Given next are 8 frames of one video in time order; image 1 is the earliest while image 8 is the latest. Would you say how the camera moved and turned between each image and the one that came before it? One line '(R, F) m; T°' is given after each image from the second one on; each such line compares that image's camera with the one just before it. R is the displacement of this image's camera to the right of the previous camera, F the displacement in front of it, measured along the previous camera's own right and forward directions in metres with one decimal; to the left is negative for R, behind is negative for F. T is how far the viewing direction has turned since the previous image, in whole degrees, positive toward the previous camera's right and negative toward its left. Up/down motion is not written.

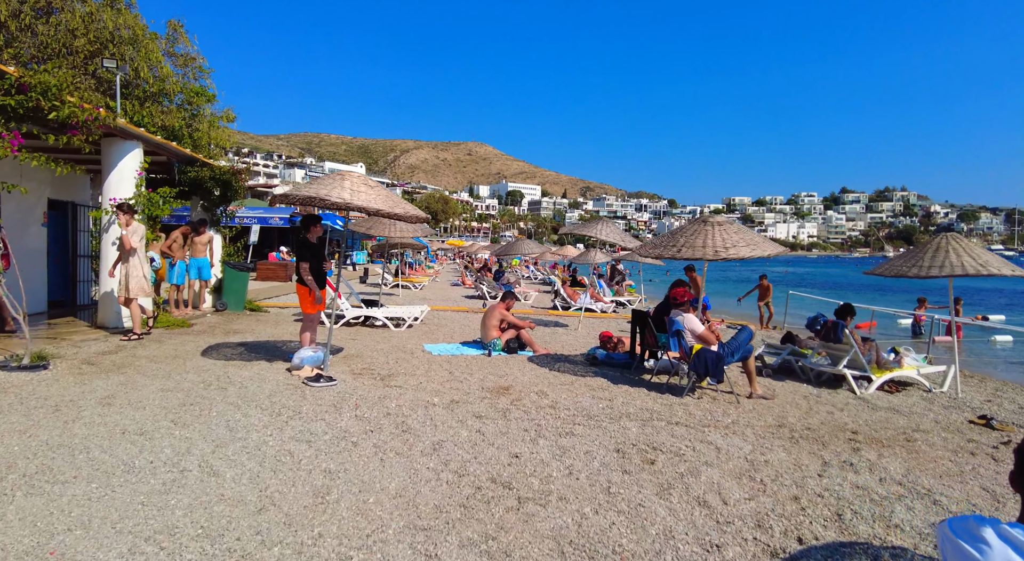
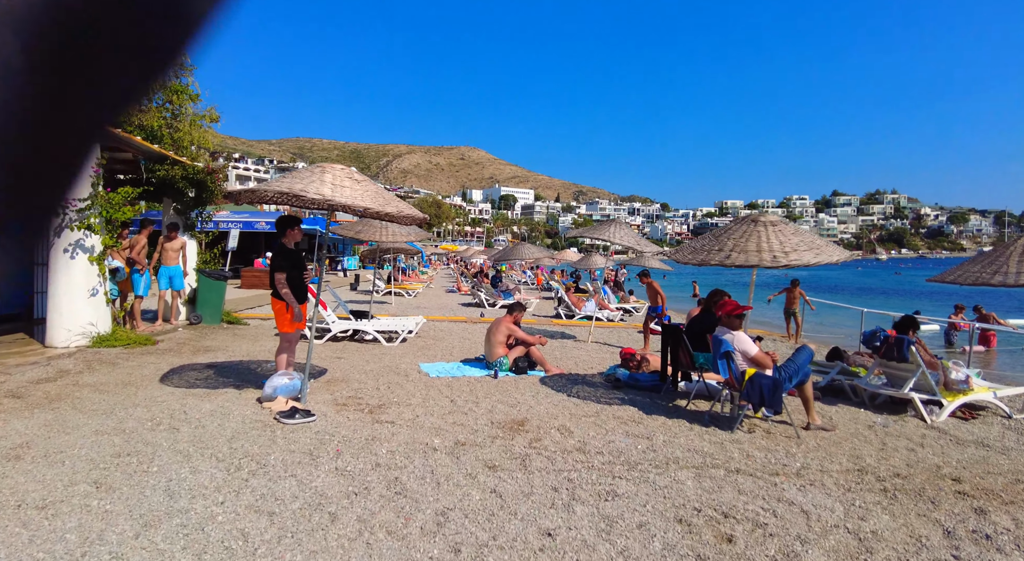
(-0.2, +0.9) m; +1°
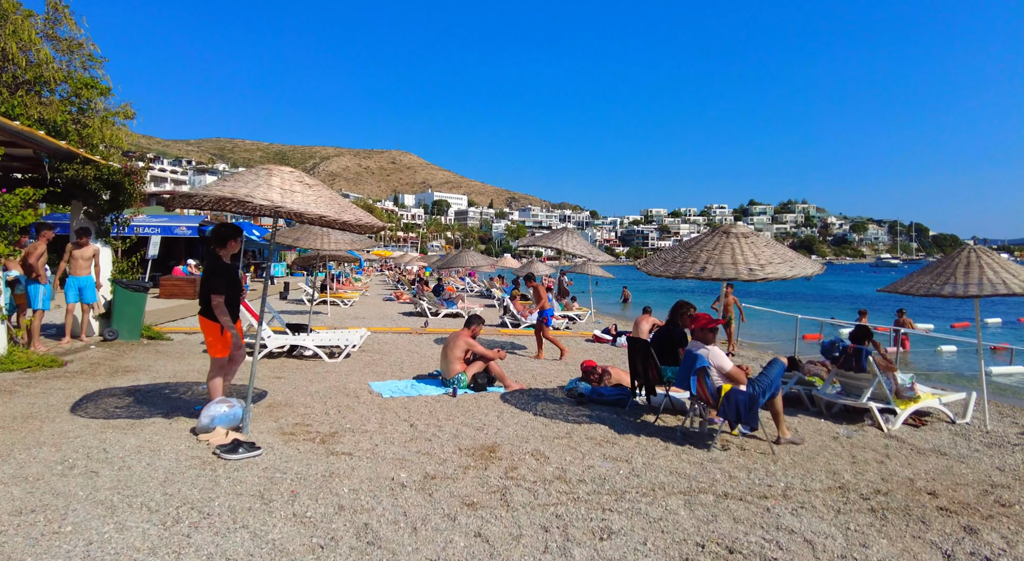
(-0.3, +0.3) m; +7°
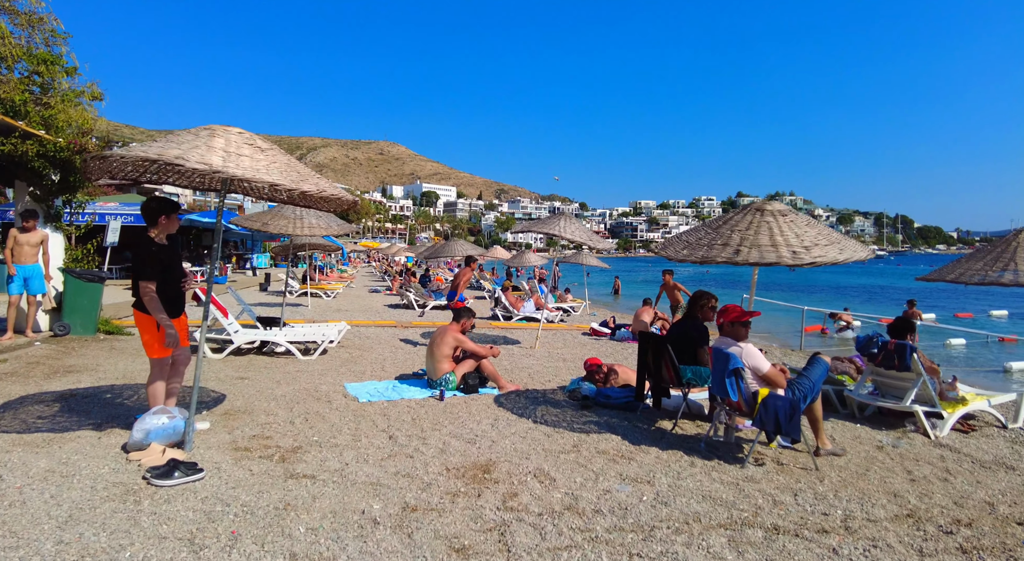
(-0.1, +0.8) m; +1°
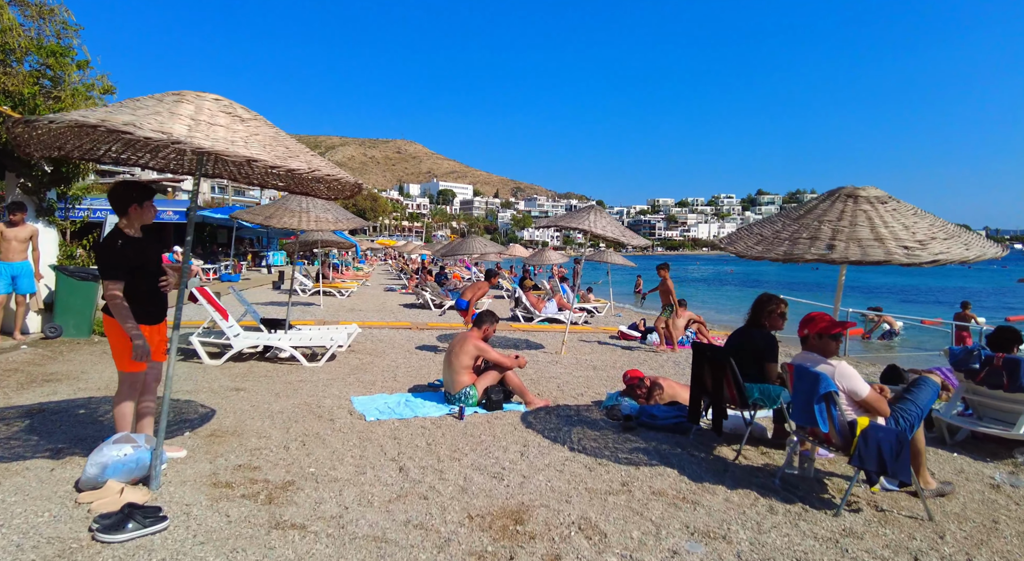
(-0.1, +0.7) m; -2°
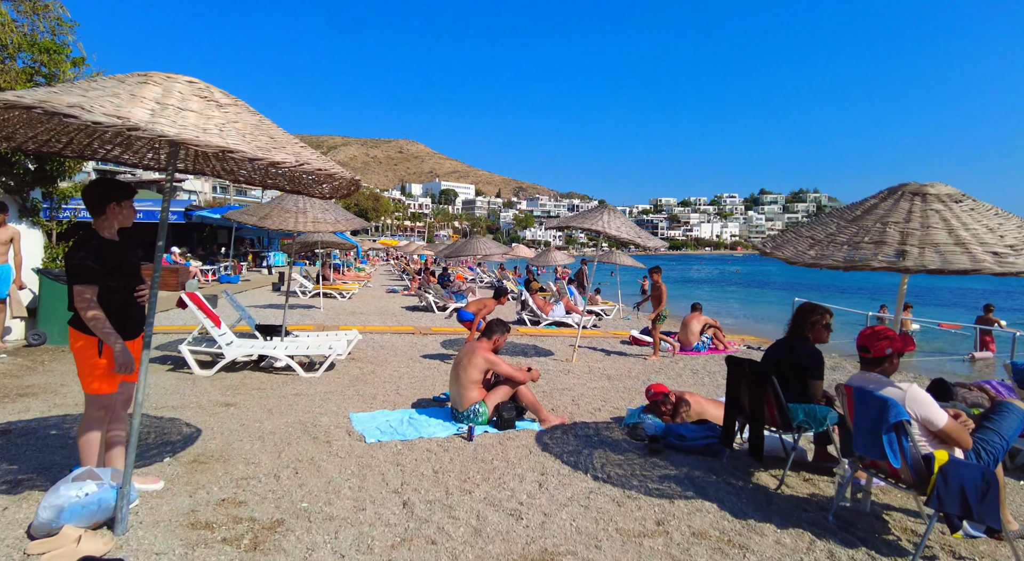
(-0.1, +0.4) m; 0°
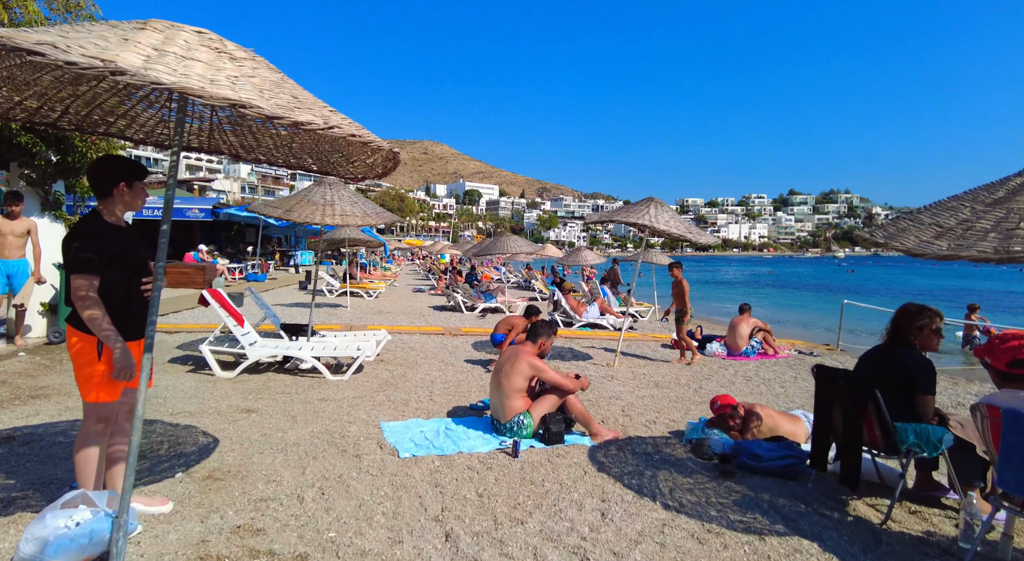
(-0.2, +0.5) m; -2°
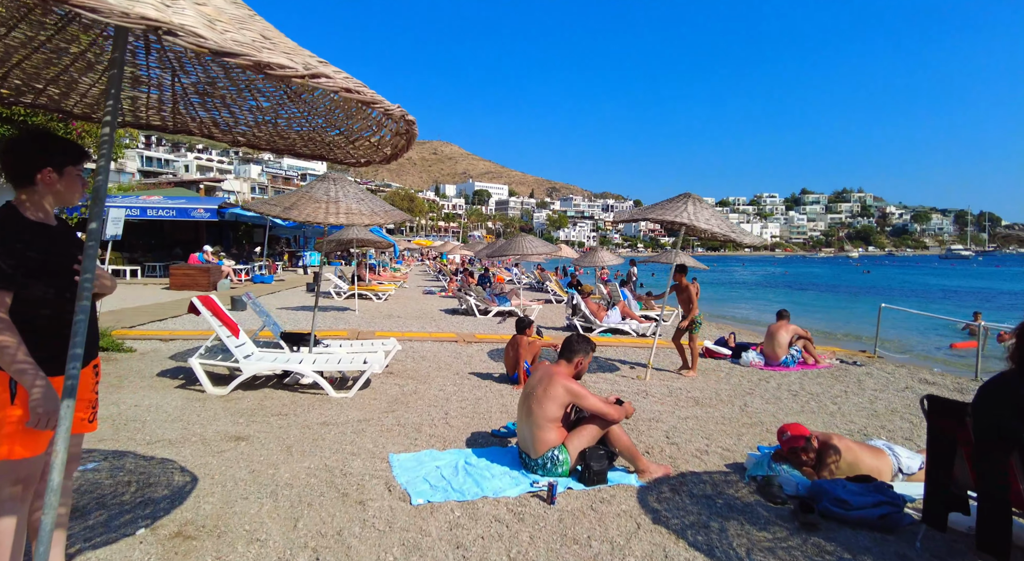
(-0.2, +0.6) m; -1°
